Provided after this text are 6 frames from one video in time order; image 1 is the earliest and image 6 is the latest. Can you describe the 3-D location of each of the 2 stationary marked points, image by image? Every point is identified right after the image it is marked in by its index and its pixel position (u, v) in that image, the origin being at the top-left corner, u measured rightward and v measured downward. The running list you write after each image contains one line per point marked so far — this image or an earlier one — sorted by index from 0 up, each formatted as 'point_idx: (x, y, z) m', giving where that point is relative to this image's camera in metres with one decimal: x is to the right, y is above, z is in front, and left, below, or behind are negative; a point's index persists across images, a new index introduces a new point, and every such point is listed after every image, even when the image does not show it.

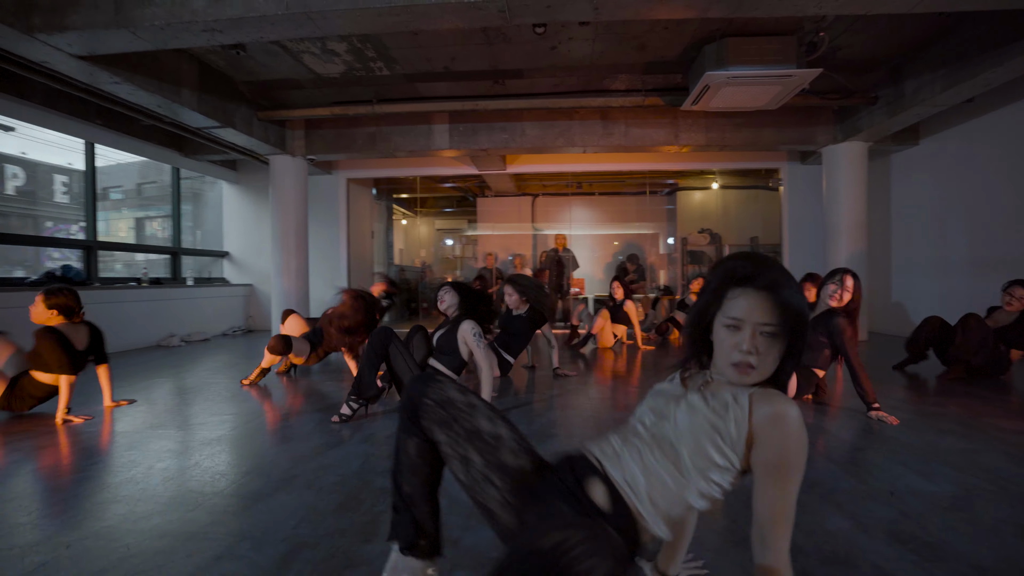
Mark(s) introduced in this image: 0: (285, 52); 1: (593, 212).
0: (-2.4, +2.5, +5.6) m
1: (+1.6, +1.4, +10.1) m
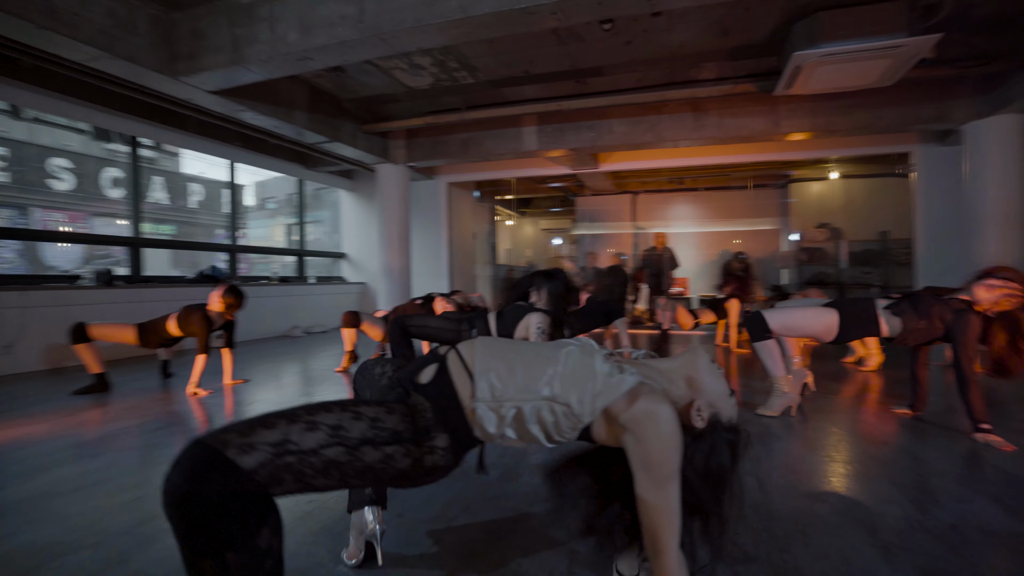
0: (-1.6, +2.6, +6.2) m
1: (+3.4, +1.4, +9.6) m
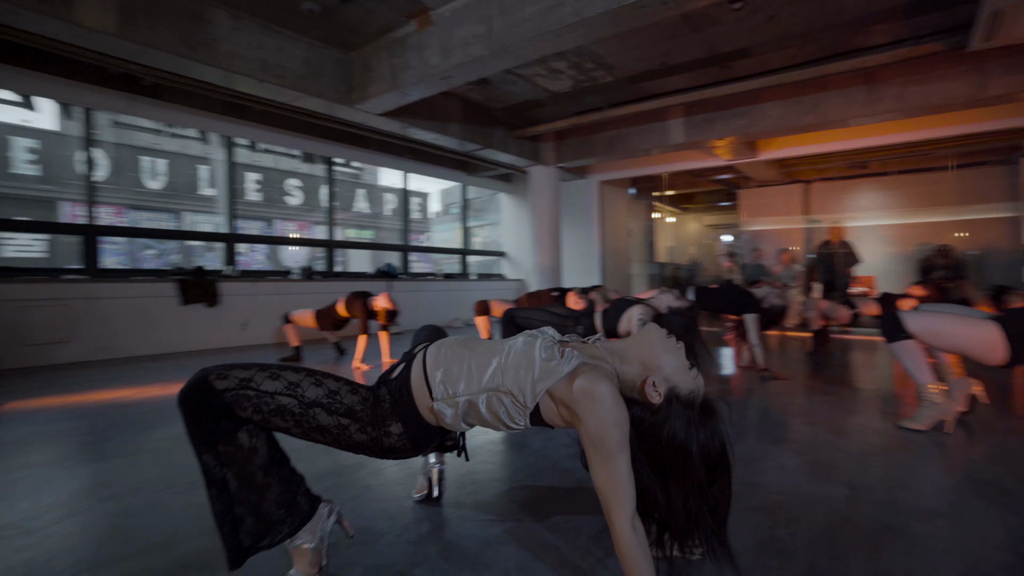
0: (+0.1, +2.6, +6.6) m
1: (+5.9, +1.4, +8.2) m
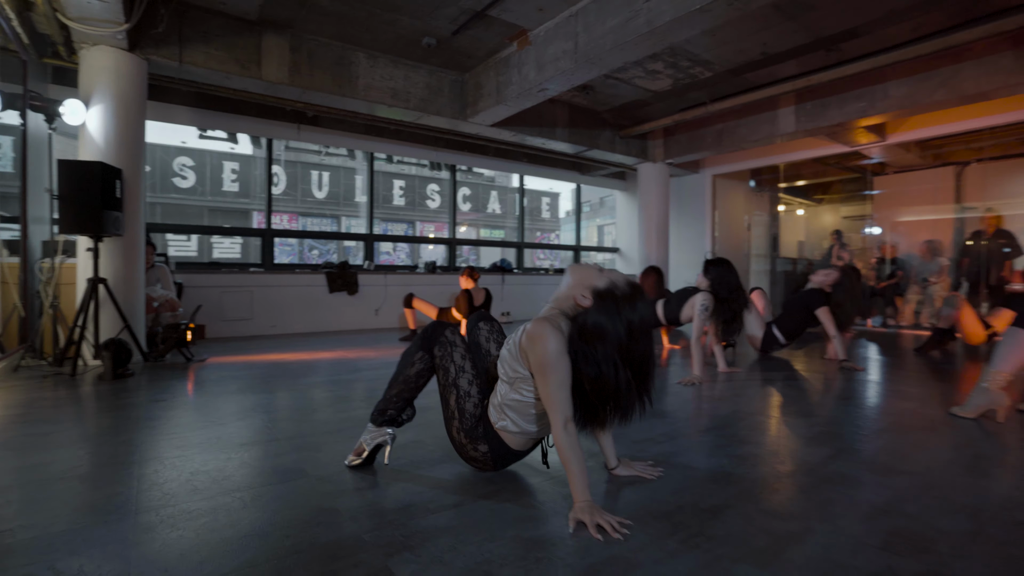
0: (+1.4, +2.7, +7.0) m
1: (+7.4, +1.5, +7.0) m
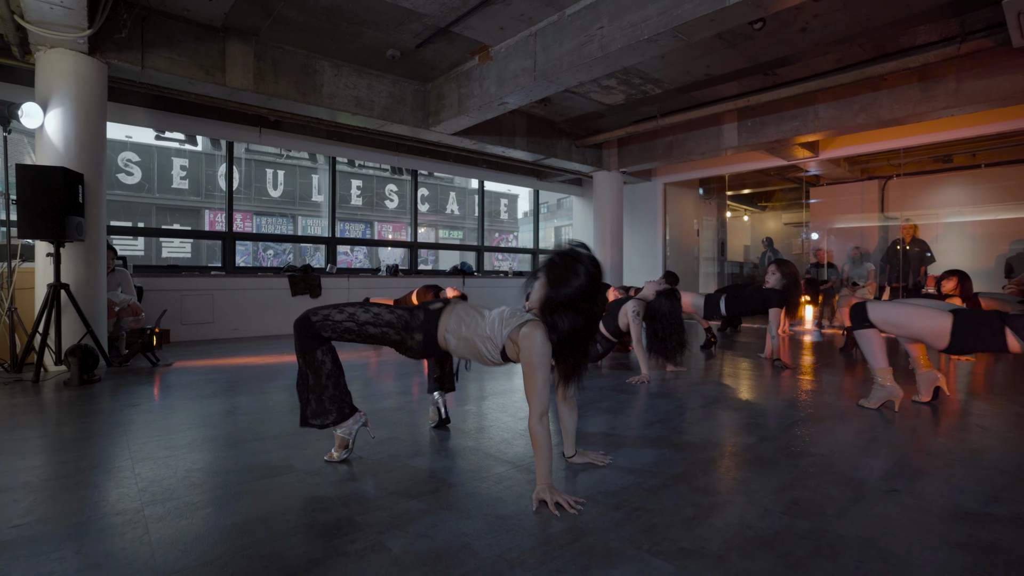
0: (+0.9, +2.7, +7.3) m
1: (+6.8, +1.4, +7.9) m
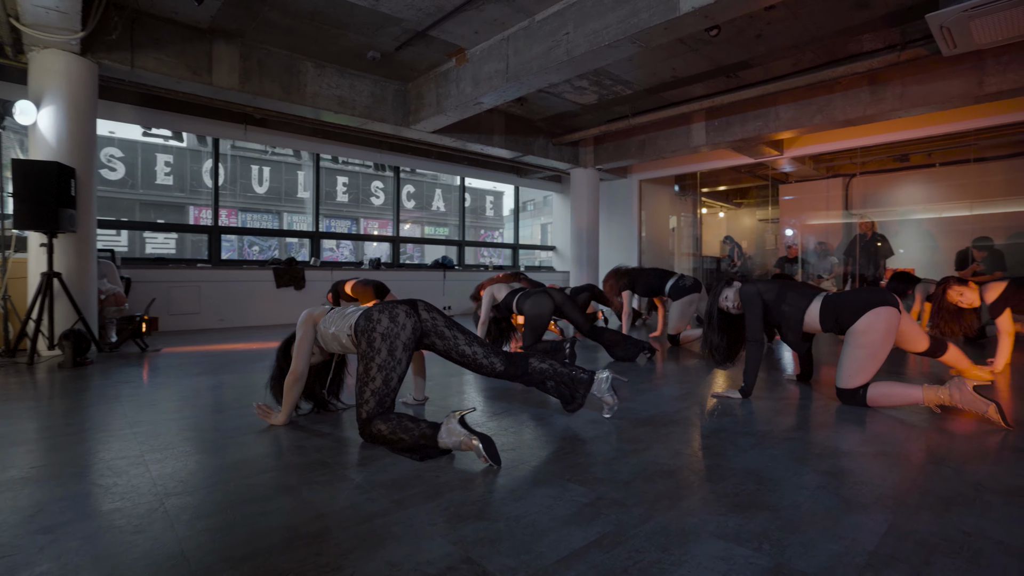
0: (+0.6, +2.8, +7.7) m
1: (+6.5, +1.6, +8.3) m
